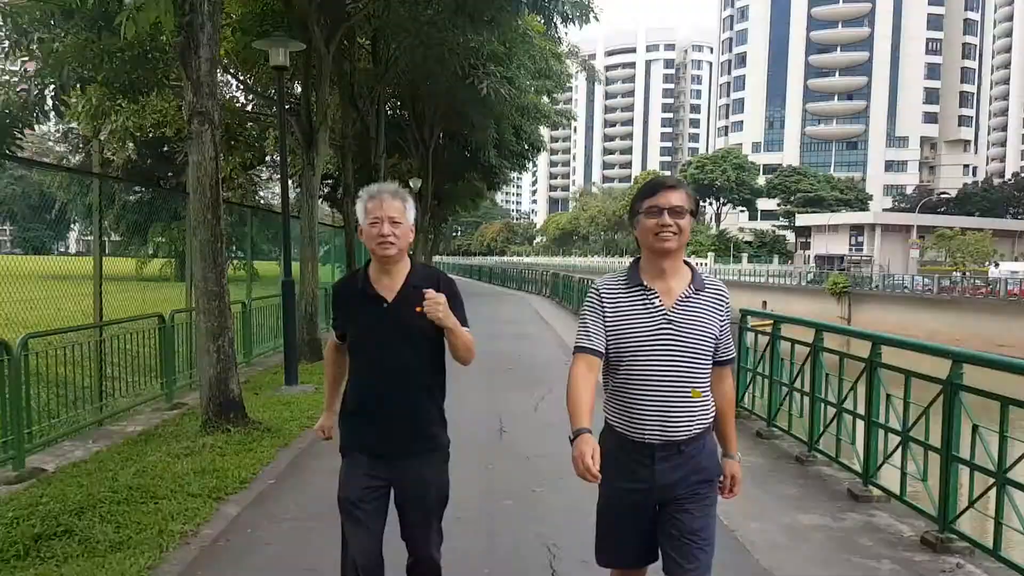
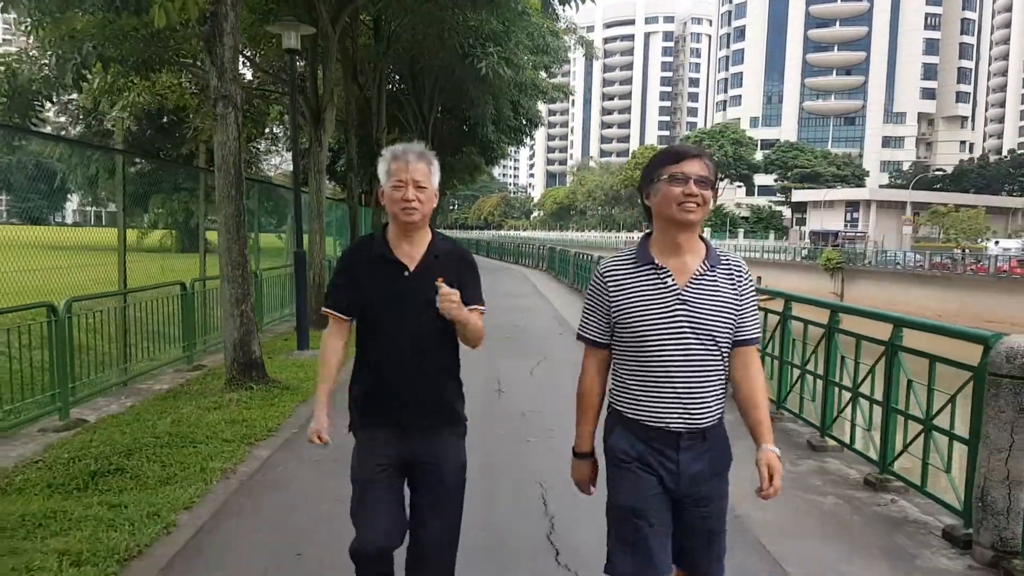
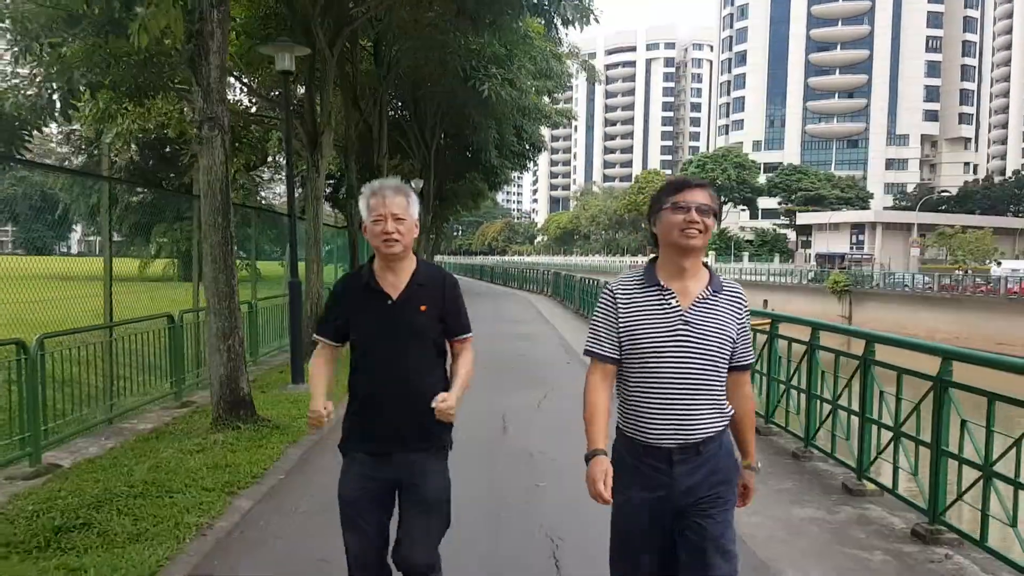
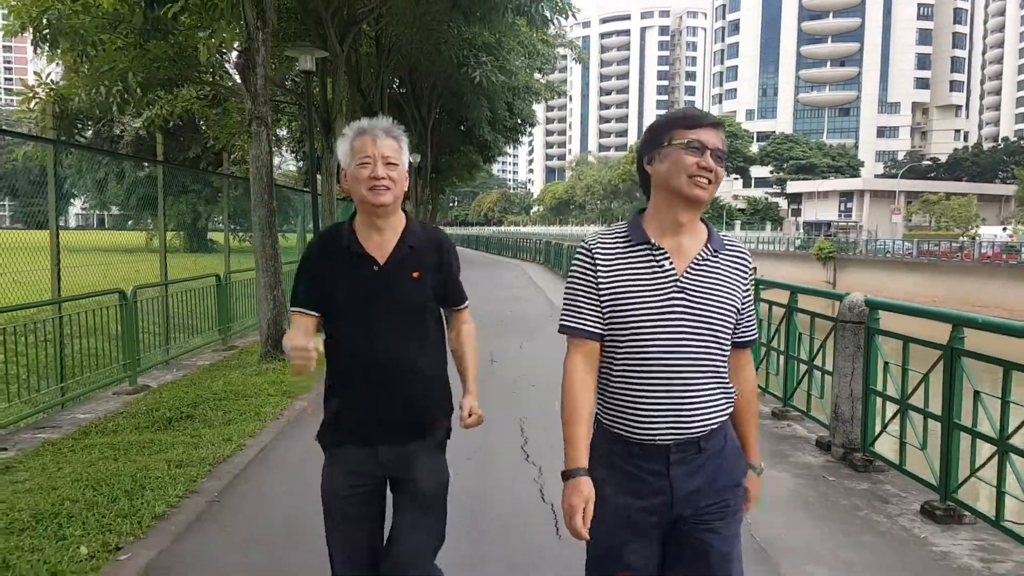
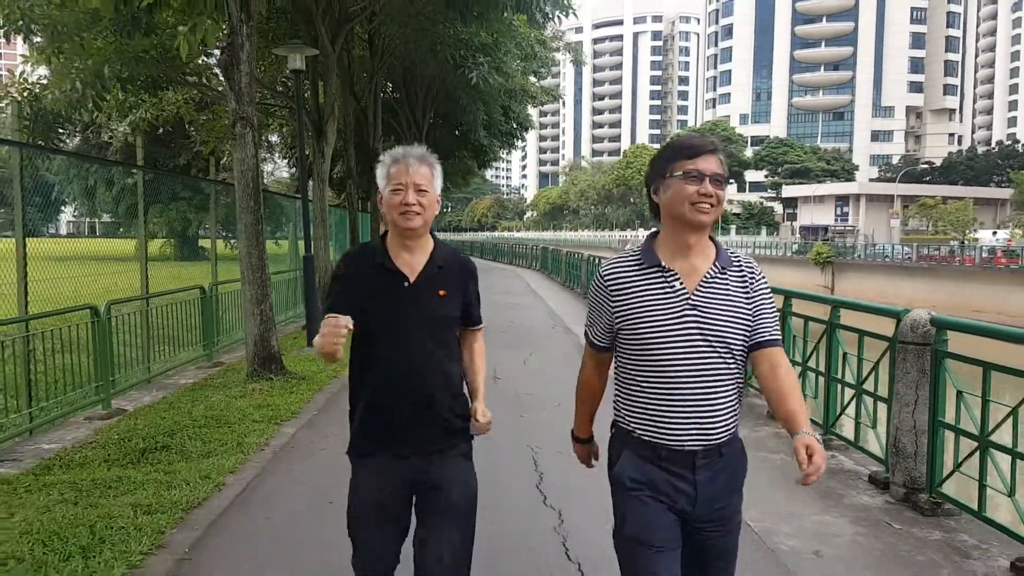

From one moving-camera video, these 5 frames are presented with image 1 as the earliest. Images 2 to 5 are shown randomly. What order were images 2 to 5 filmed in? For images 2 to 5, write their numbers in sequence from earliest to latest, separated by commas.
5, 4, 3, 2
